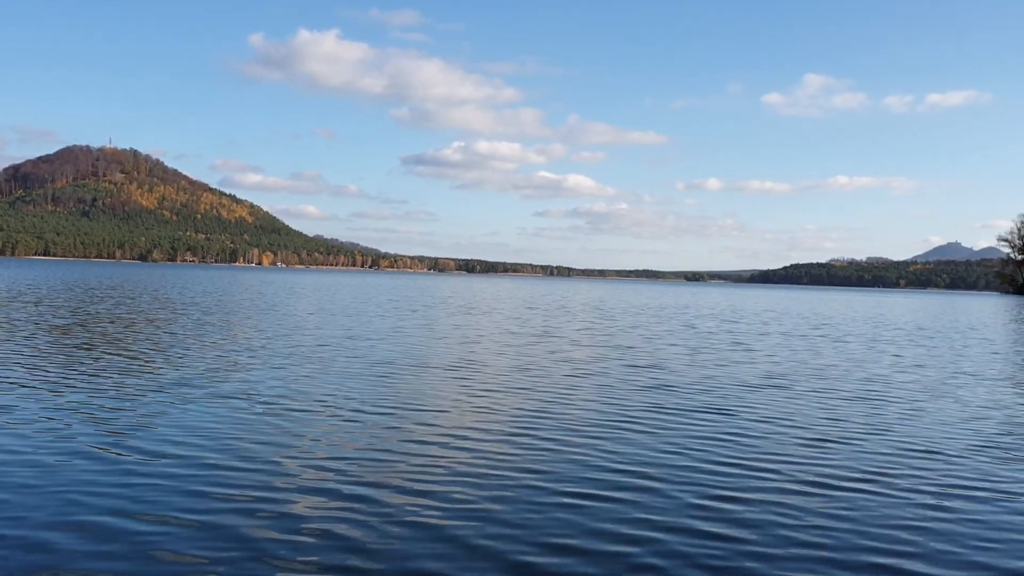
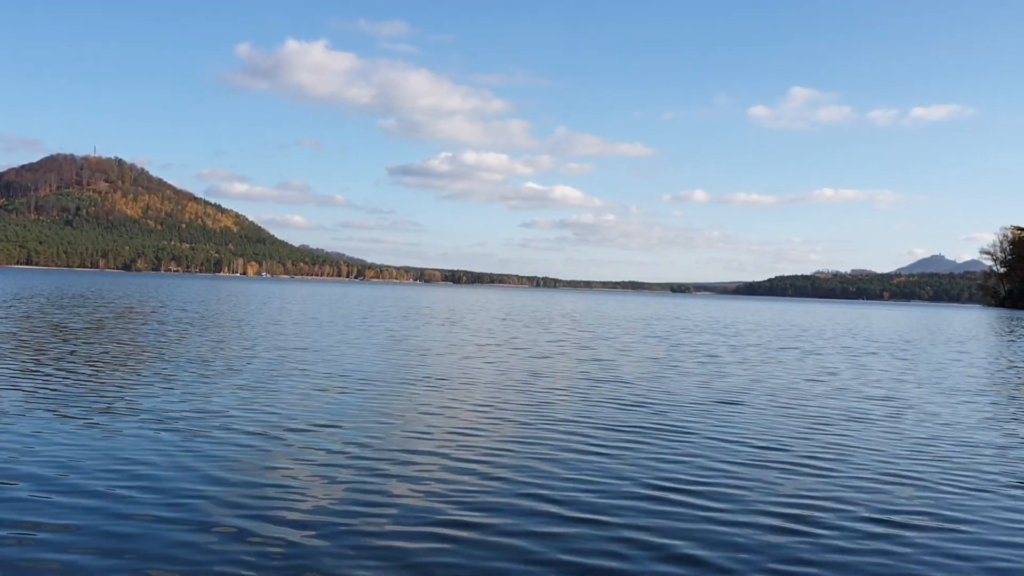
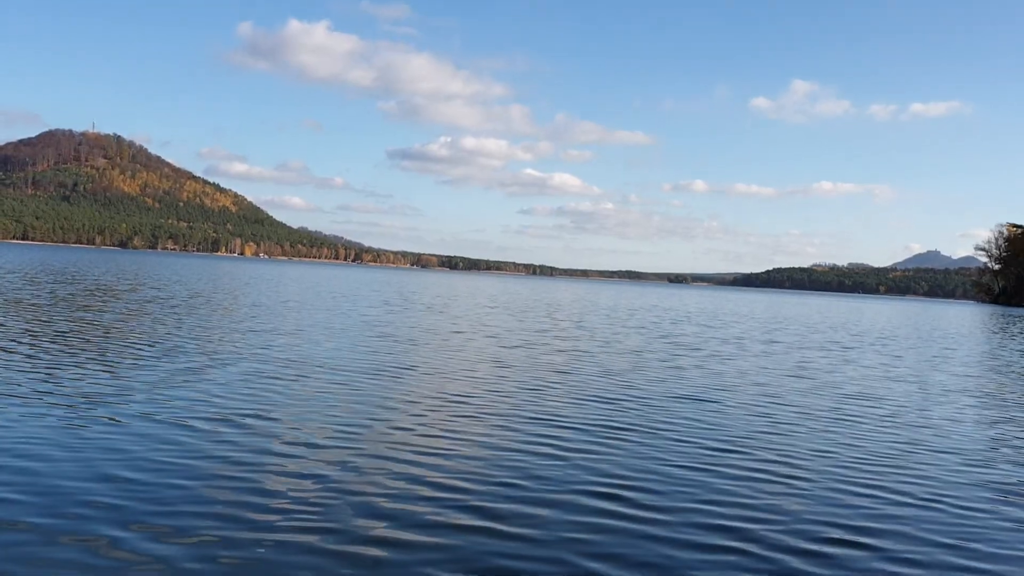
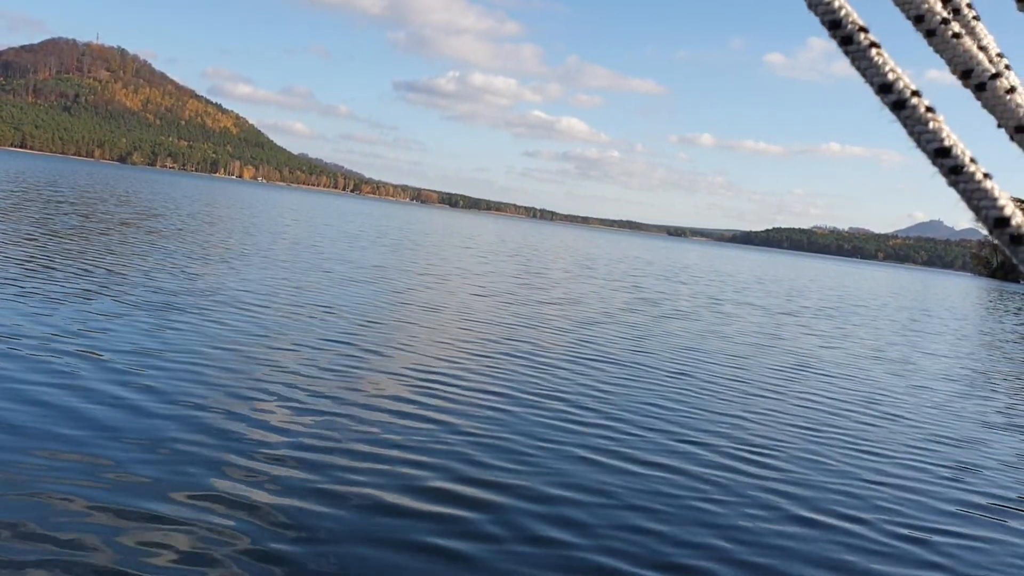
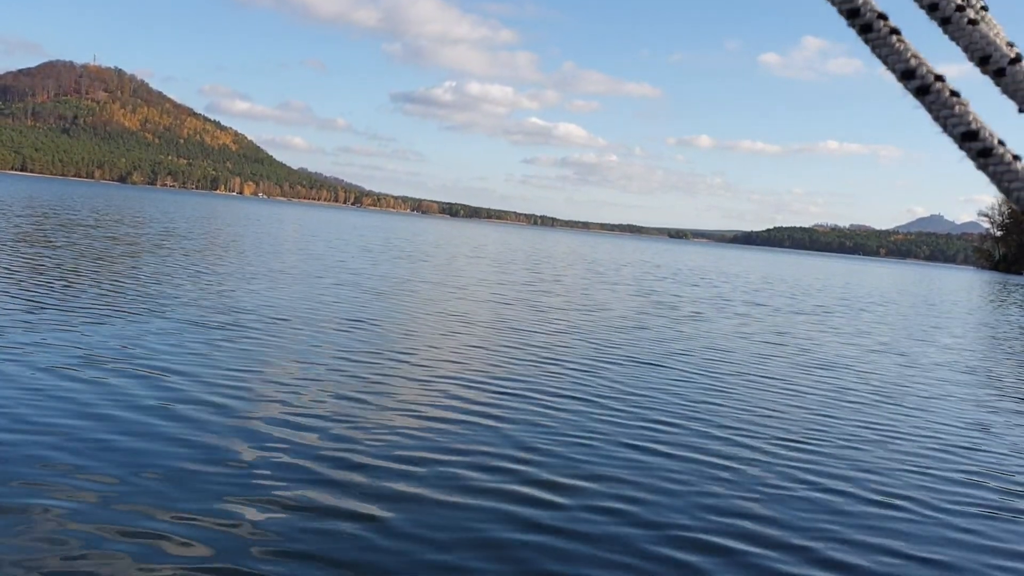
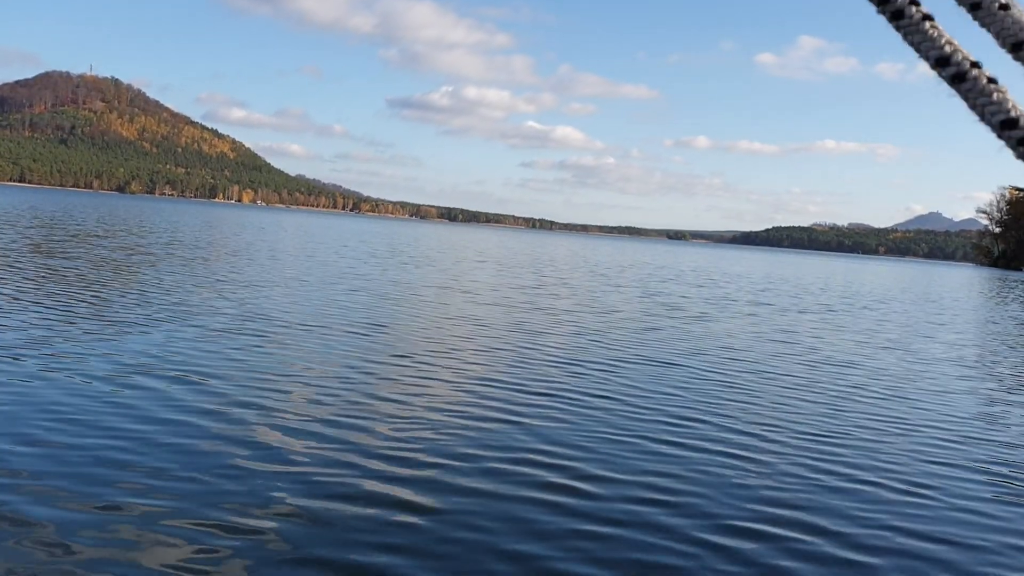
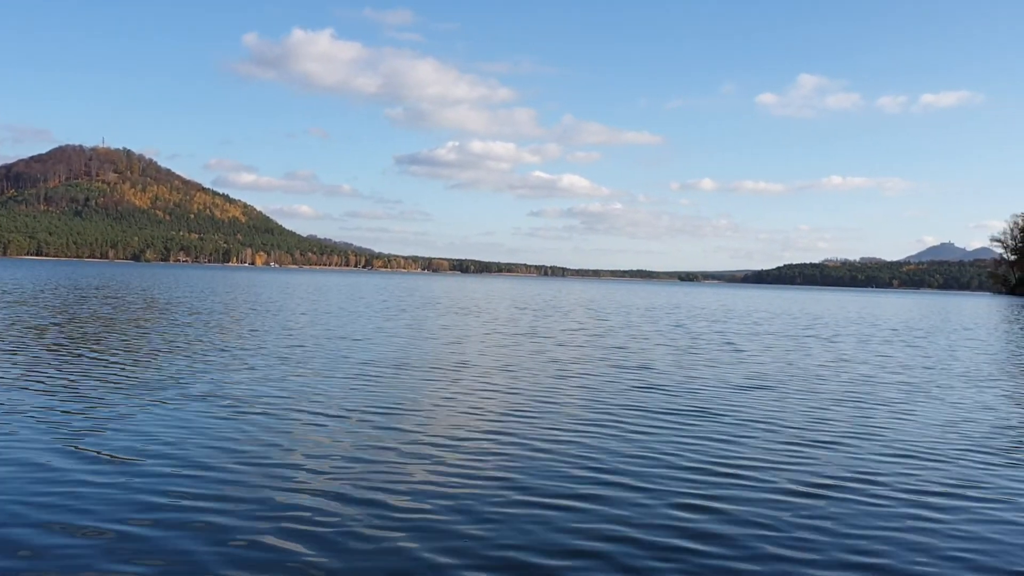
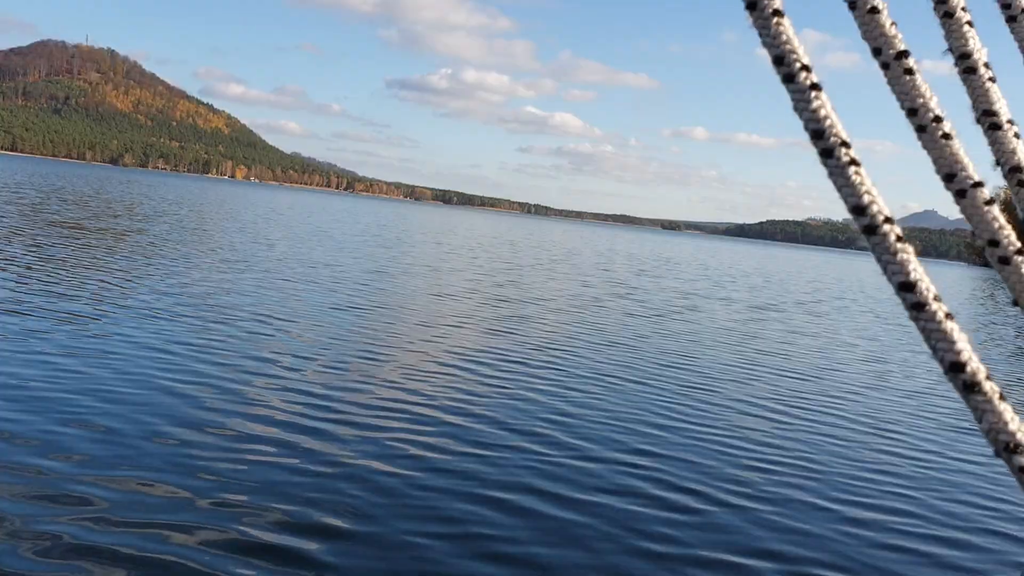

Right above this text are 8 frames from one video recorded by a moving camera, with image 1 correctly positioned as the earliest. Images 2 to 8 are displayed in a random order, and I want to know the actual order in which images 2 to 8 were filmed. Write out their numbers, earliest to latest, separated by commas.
7, 2, 3, 6, 5, 4, 8
